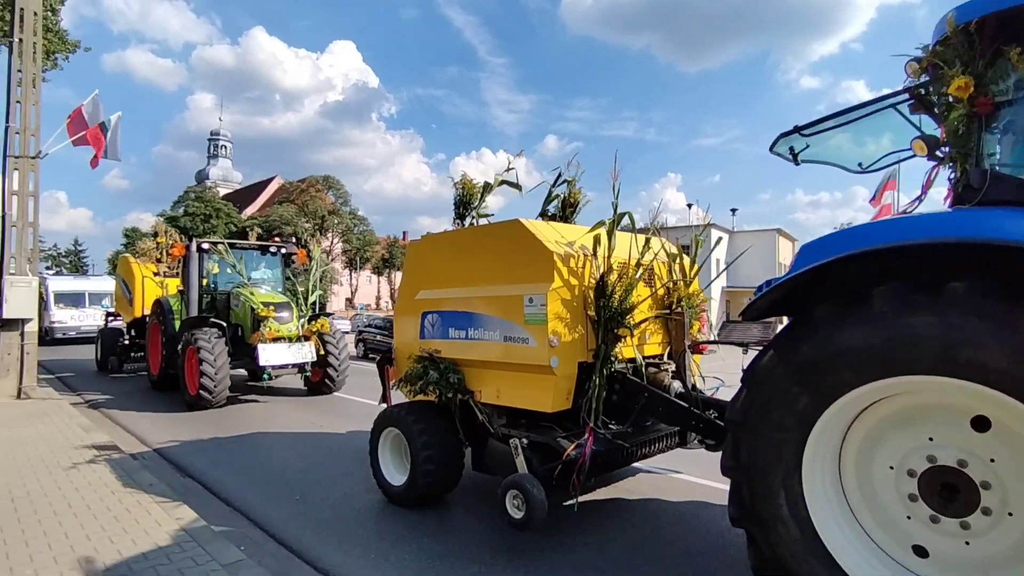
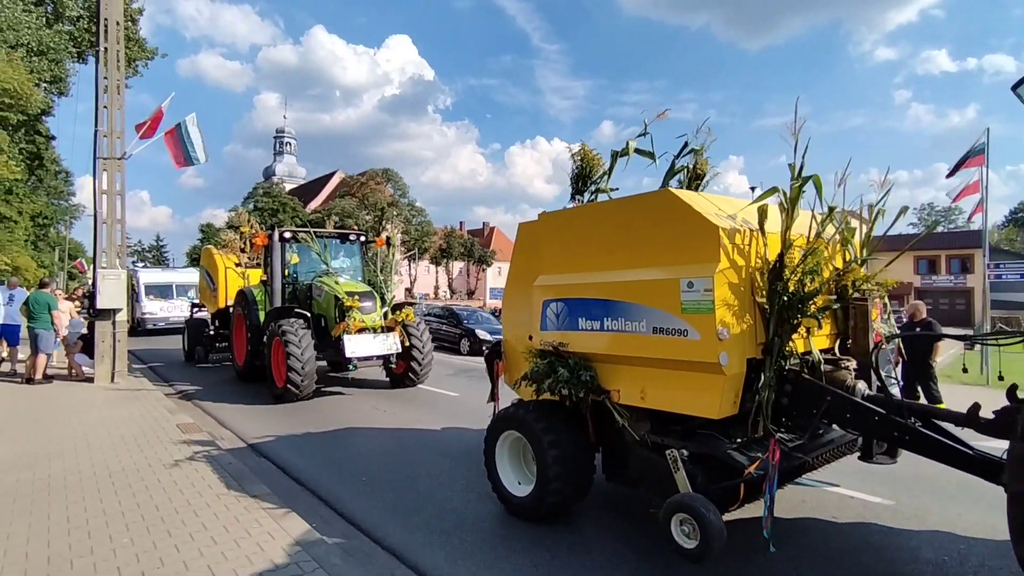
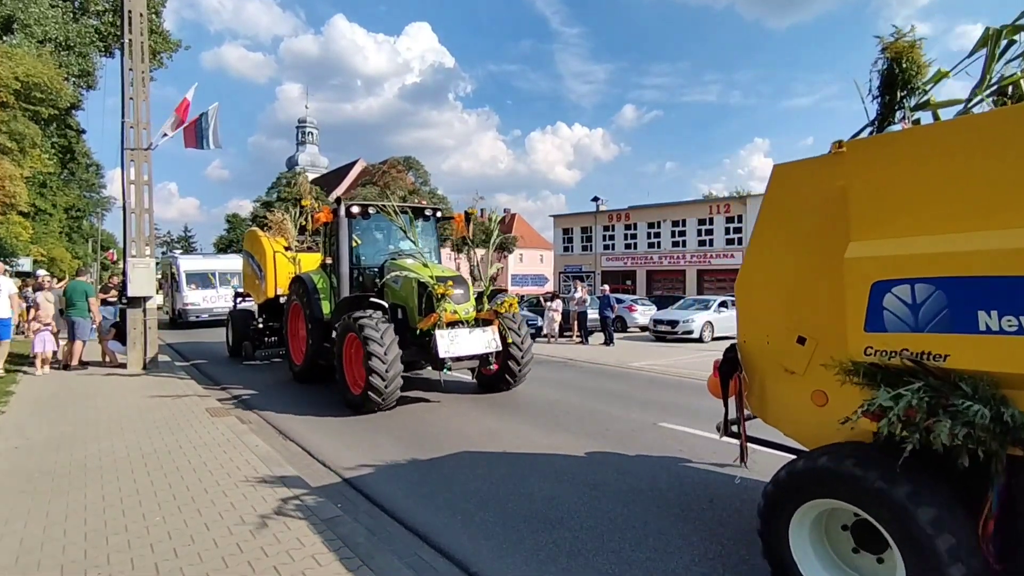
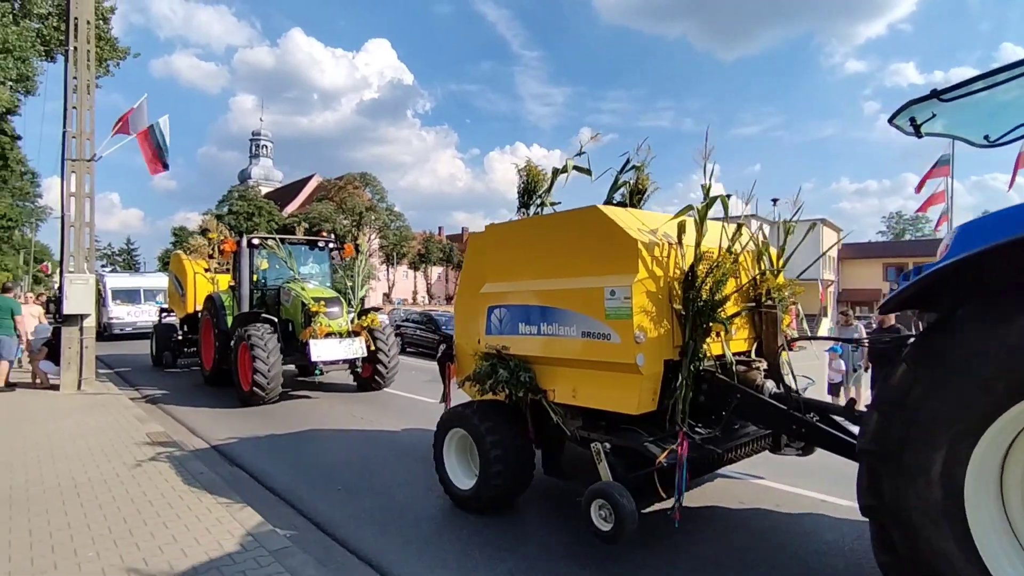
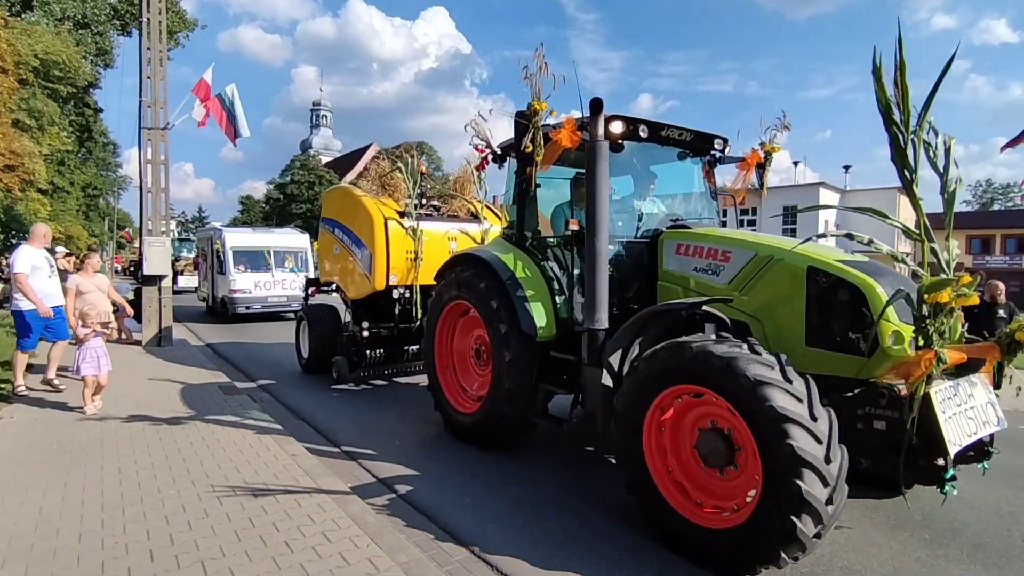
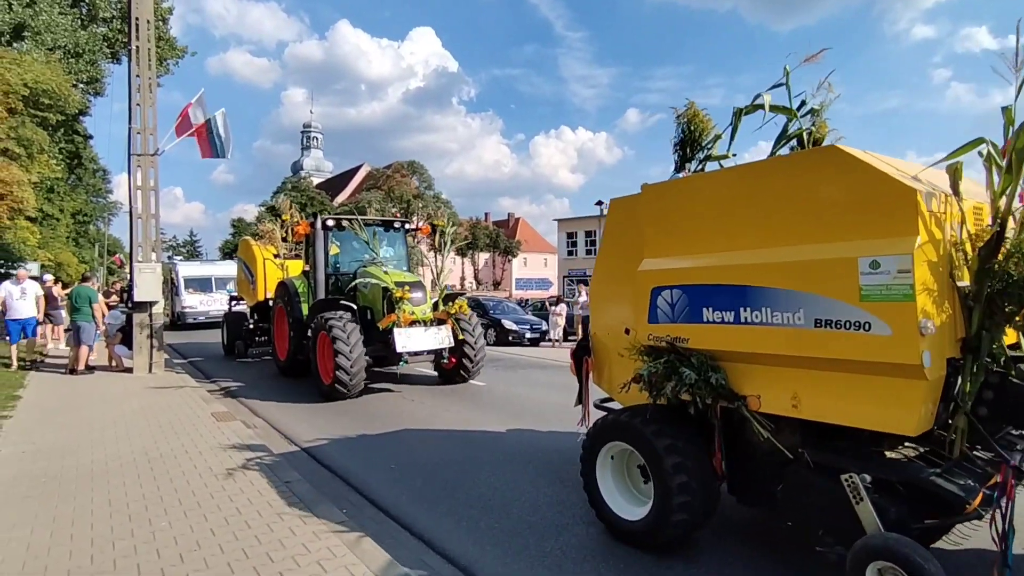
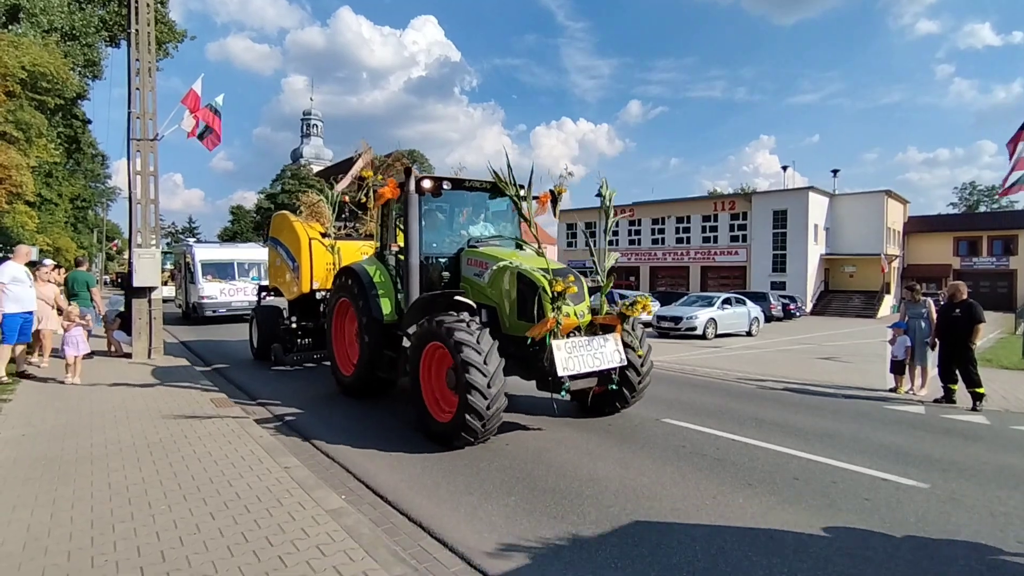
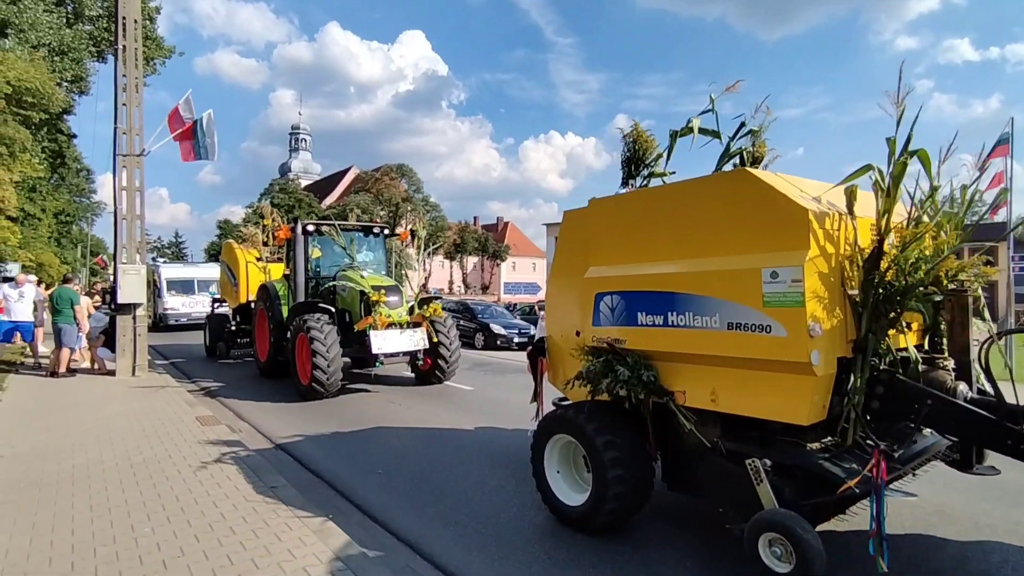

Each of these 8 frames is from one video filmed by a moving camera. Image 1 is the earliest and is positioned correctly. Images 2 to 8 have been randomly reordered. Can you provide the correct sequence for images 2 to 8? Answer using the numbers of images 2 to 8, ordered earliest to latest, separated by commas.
4, 2, 8, 6, 3, 7, 5
